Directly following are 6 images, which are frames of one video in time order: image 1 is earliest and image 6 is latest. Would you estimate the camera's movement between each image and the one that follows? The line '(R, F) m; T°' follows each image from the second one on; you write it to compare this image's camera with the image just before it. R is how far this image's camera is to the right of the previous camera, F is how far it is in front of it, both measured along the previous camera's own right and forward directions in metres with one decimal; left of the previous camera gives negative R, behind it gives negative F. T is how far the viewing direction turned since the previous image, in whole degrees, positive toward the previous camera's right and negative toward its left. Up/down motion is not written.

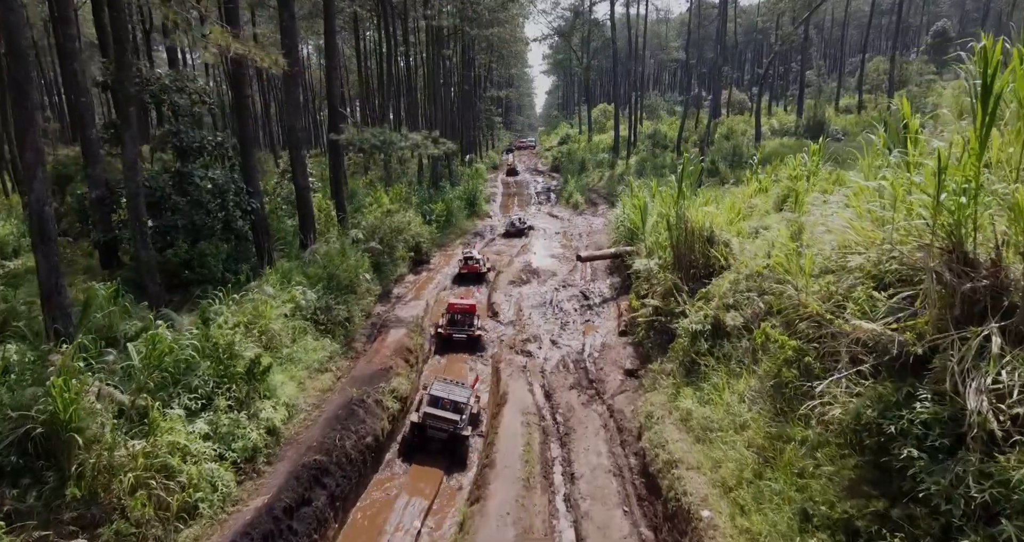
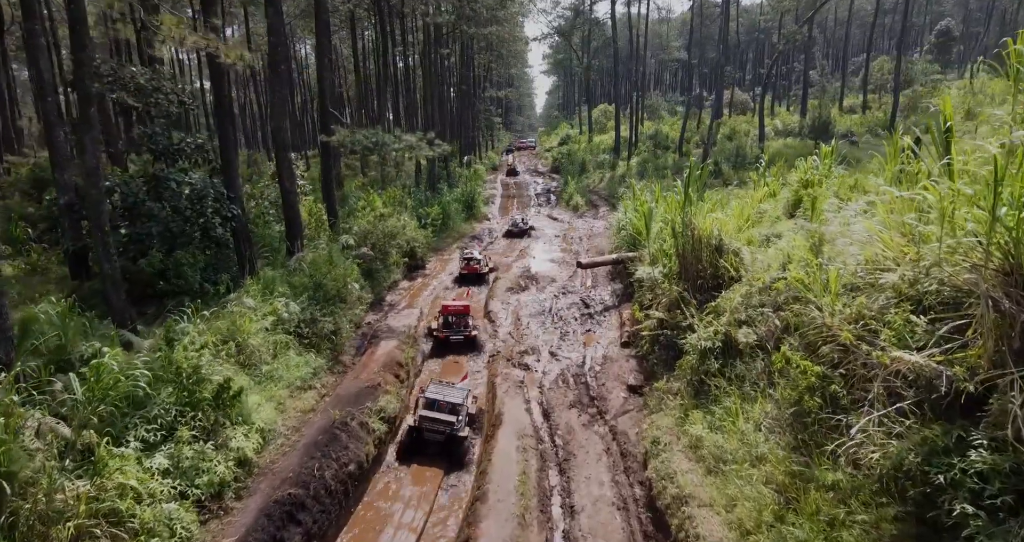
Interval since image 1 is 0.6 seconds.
(+0.1, +0.6) m; 0°
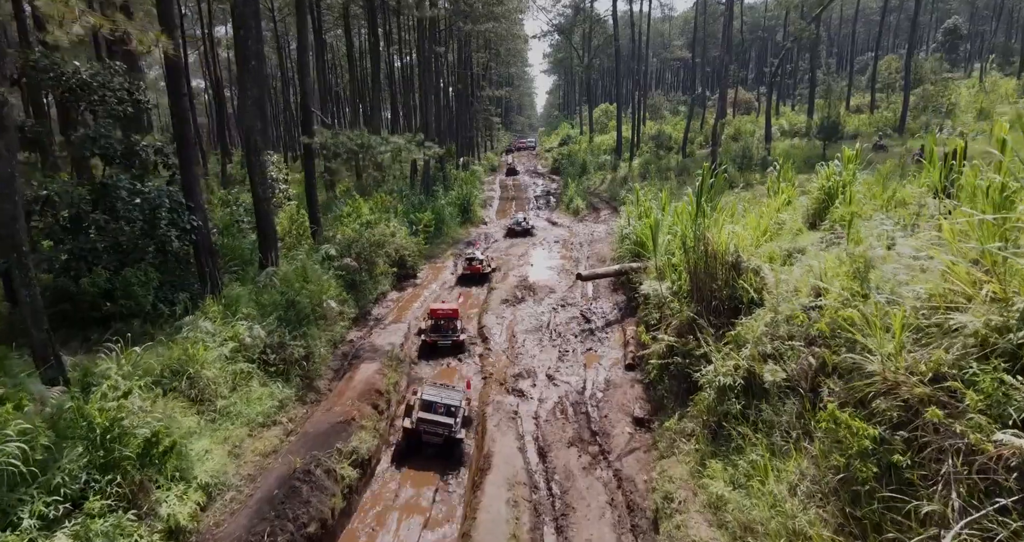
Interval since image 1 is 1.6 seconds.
(+0.1, +1.0) m; 0°
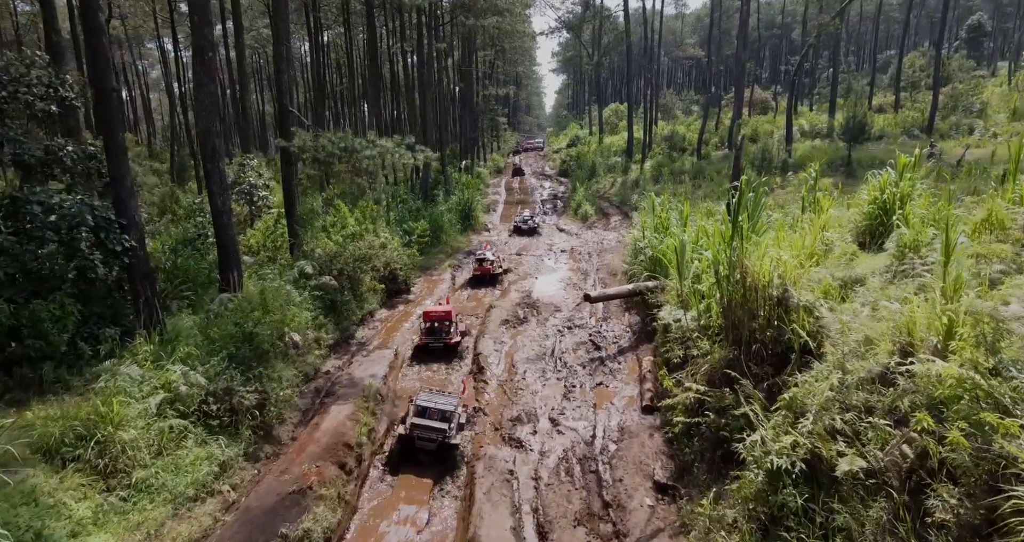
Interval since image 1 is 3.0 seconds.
(+0.2, +1.5) m; -1°
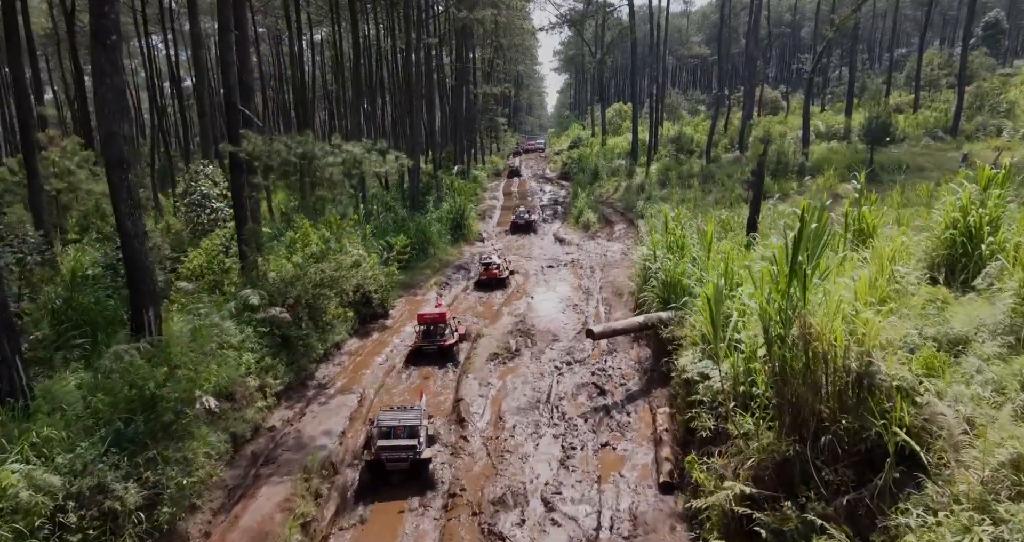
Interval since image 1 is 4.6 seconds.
(+0.2, +1.9) m; 0°
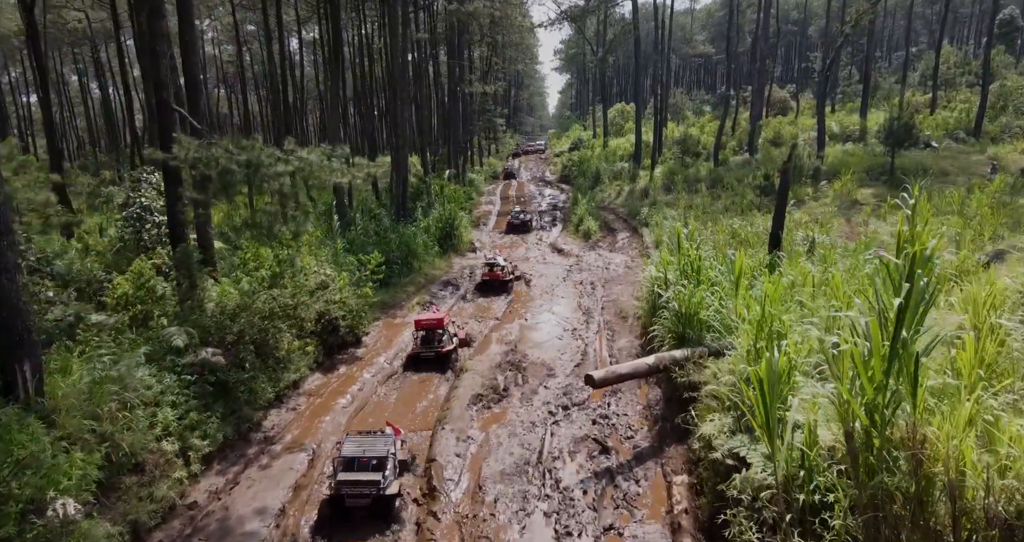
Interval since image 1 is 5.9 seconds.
(+0.2, +1.7) m; 0°
